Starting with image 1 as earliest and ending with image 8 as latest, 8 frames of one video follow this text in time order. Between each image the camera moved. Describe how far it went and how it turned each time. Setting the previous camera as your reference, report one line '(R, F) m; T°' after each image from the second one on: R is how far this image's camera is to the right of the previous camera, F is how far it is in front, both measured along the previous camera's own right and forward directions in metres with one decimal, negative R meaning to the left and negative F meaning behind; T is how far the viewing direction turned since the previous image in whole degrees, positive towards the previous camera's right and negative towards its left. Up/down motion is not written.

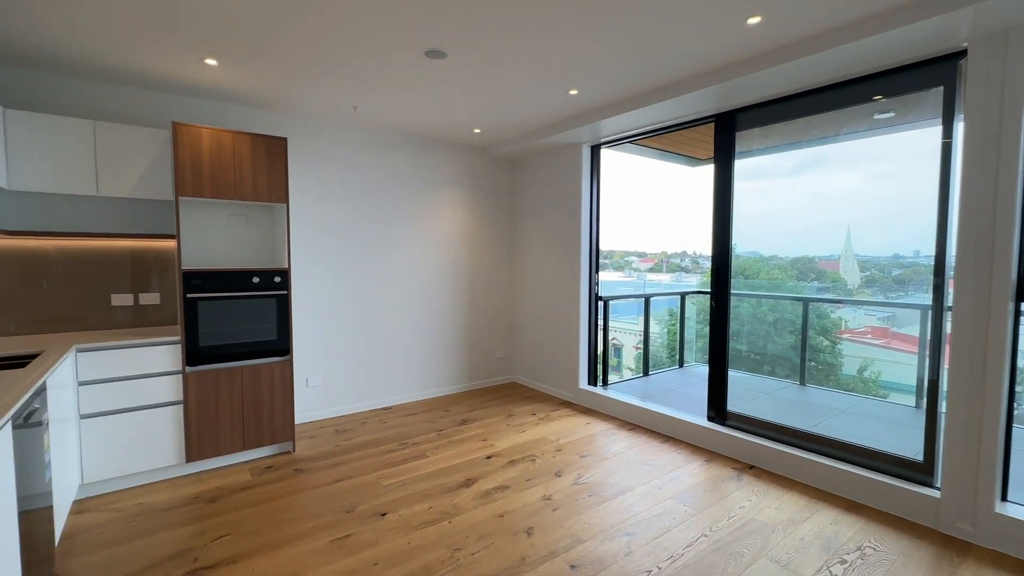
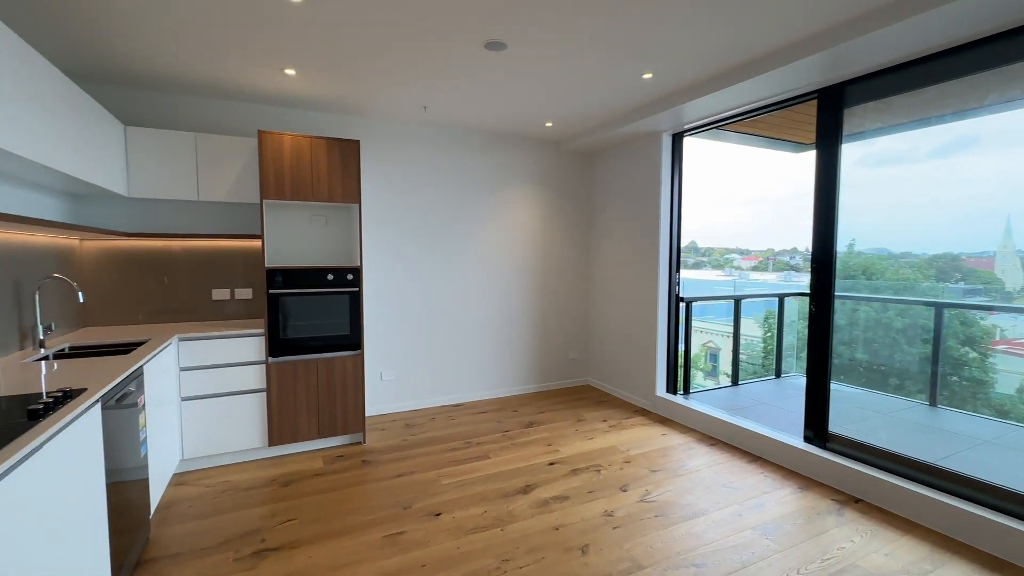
(+0.2, +0.1) m; -11°
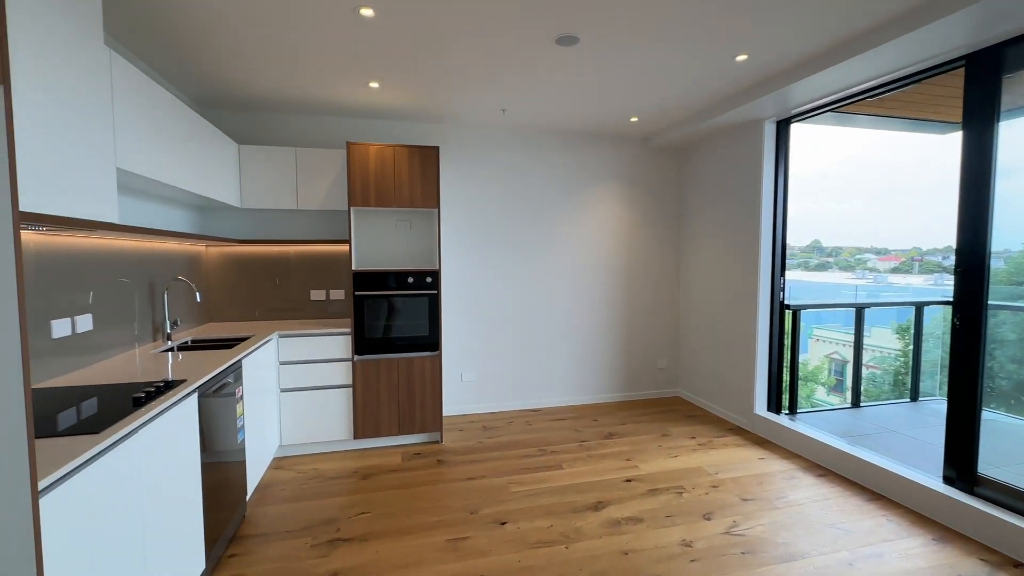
(+0.1, +0.1) m; -12°
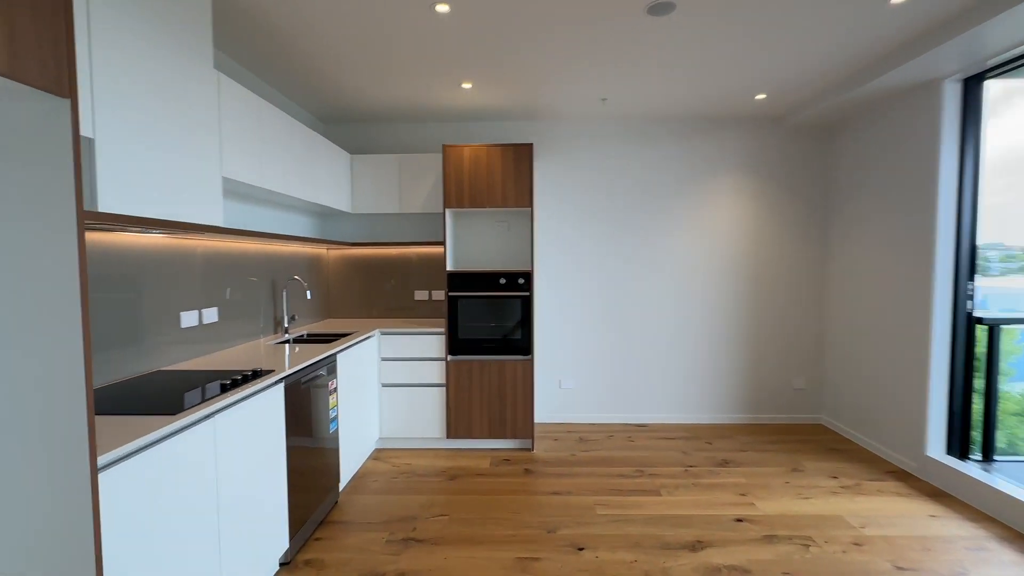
(+0.2, +0.2) m; -16°
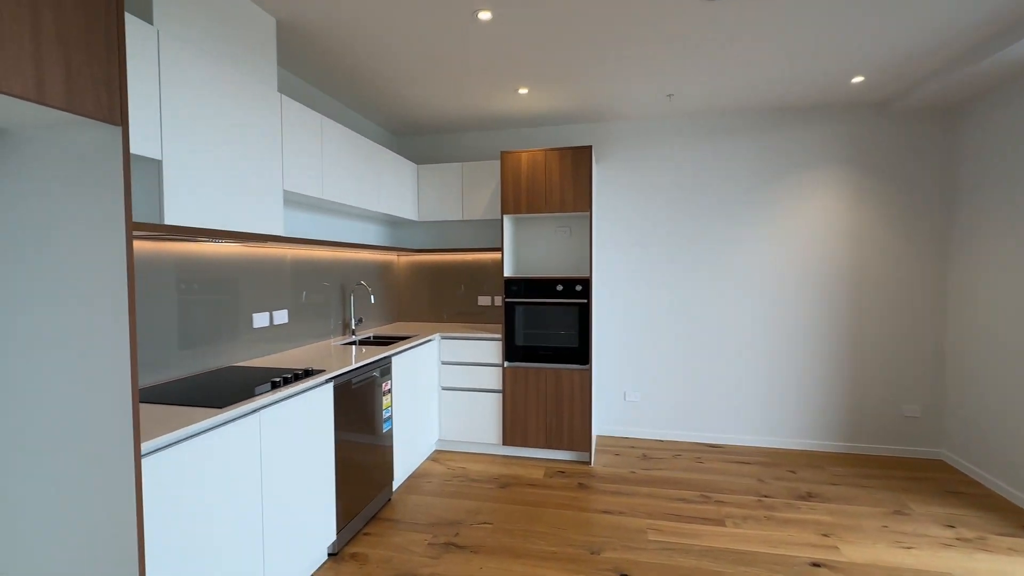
(+0.2, +0.1) m; -11°
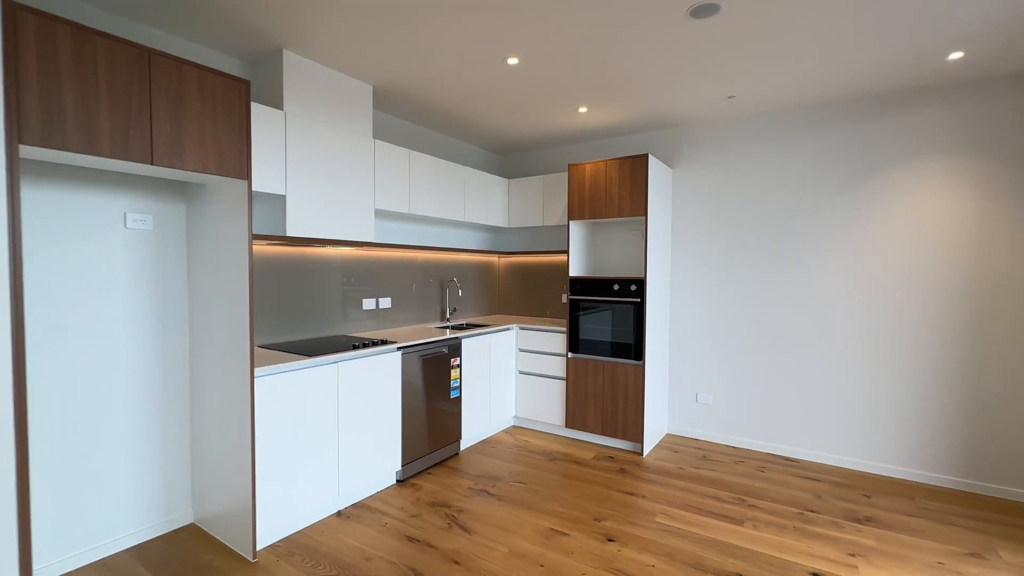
(+0.9, -0.3) m; -21°
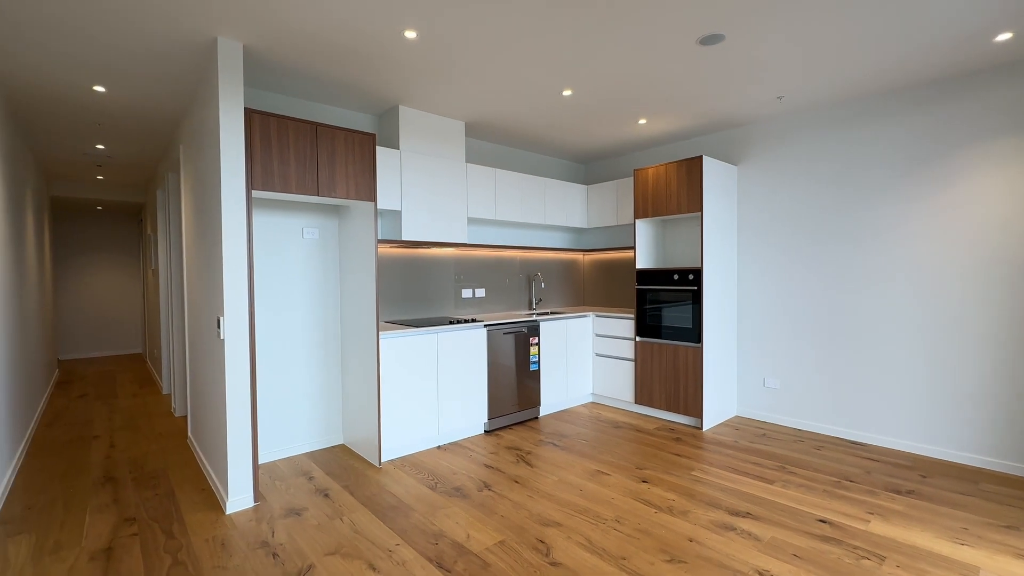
(+0.5, -0.6) m; -15°
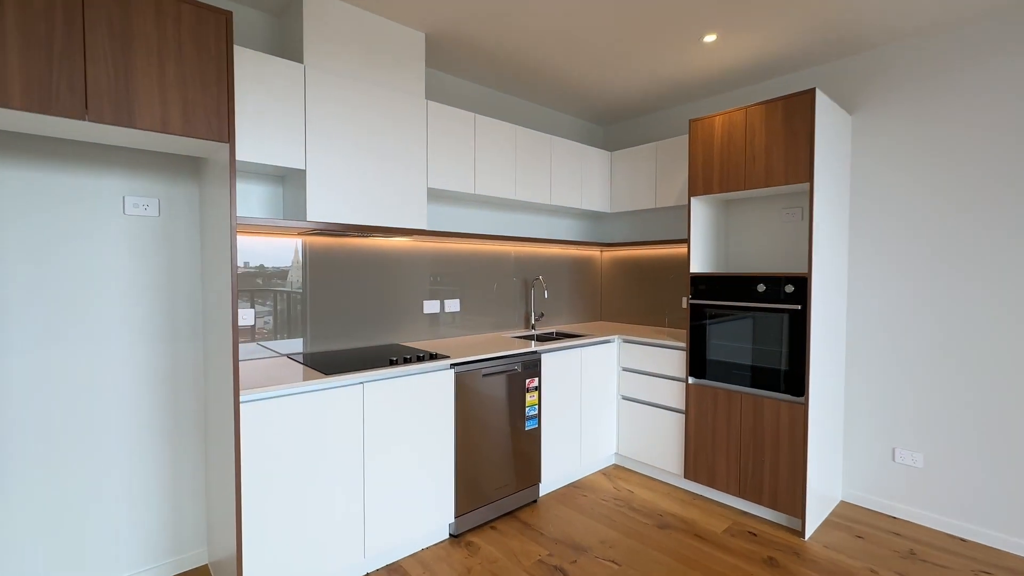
(+0.1, +1.5) m; 0°
